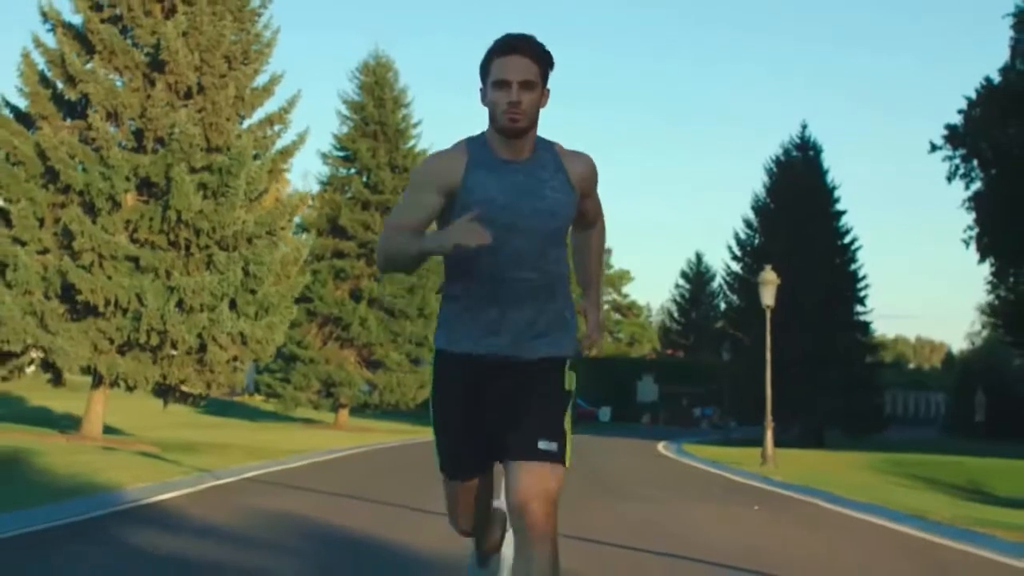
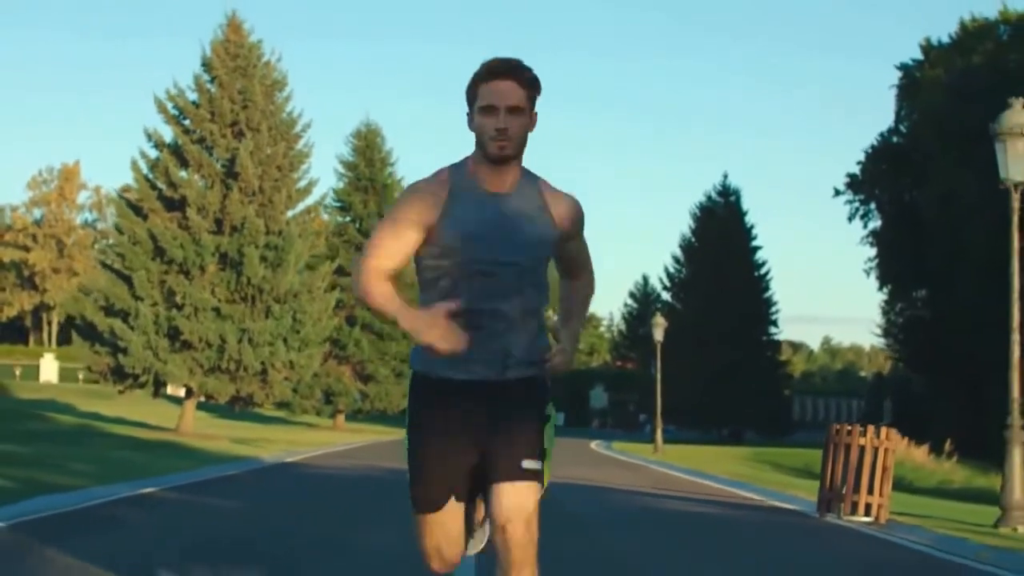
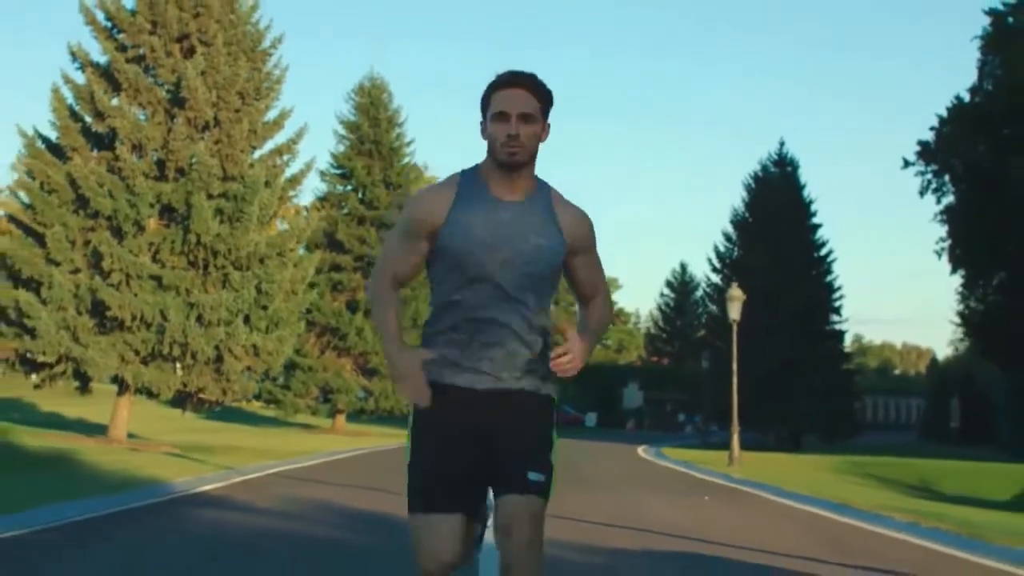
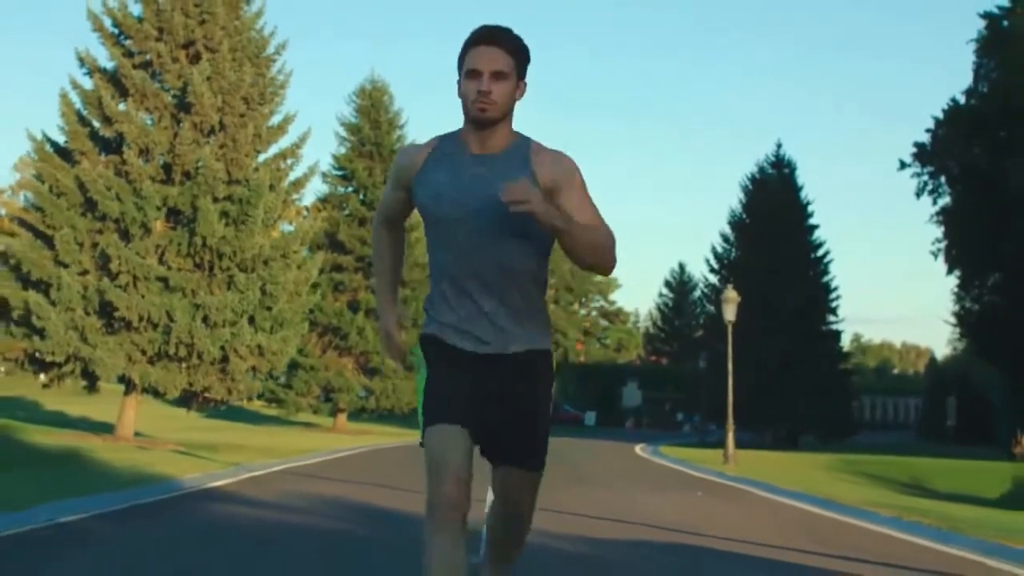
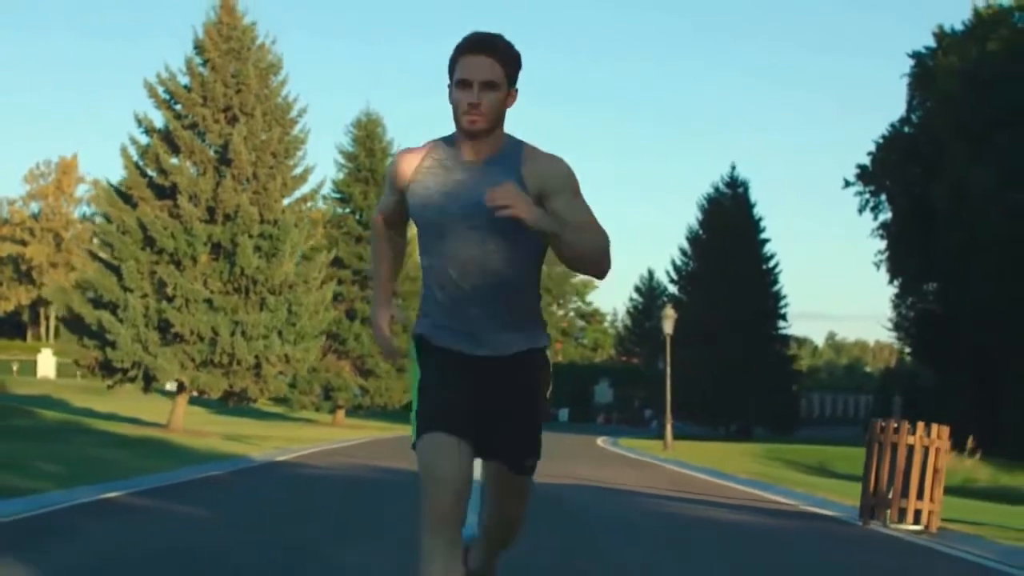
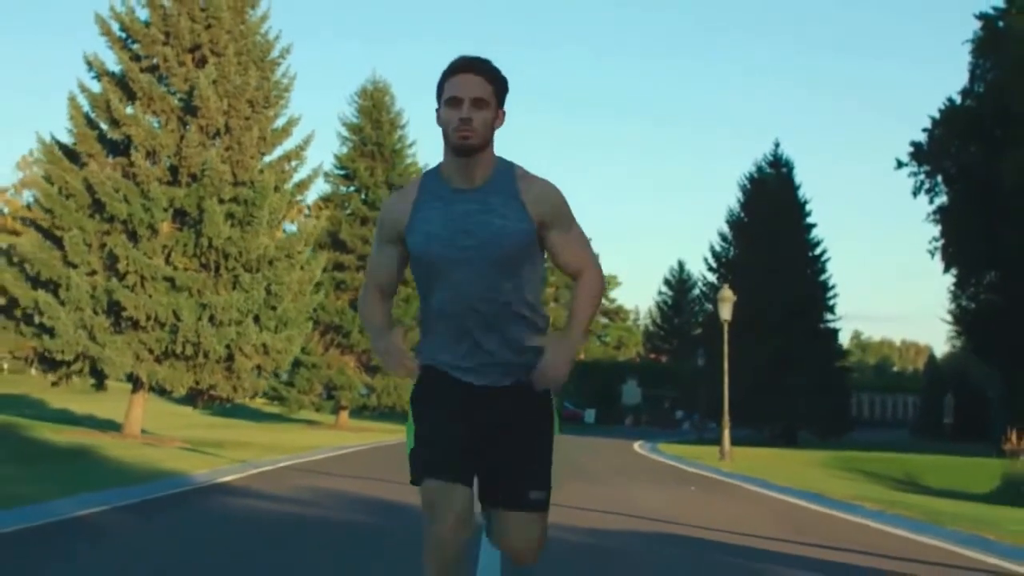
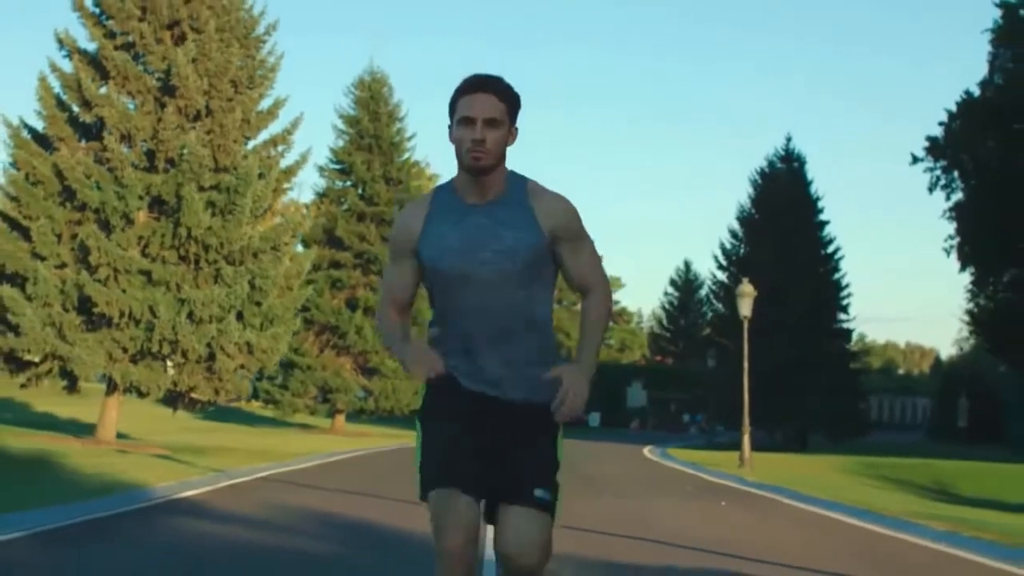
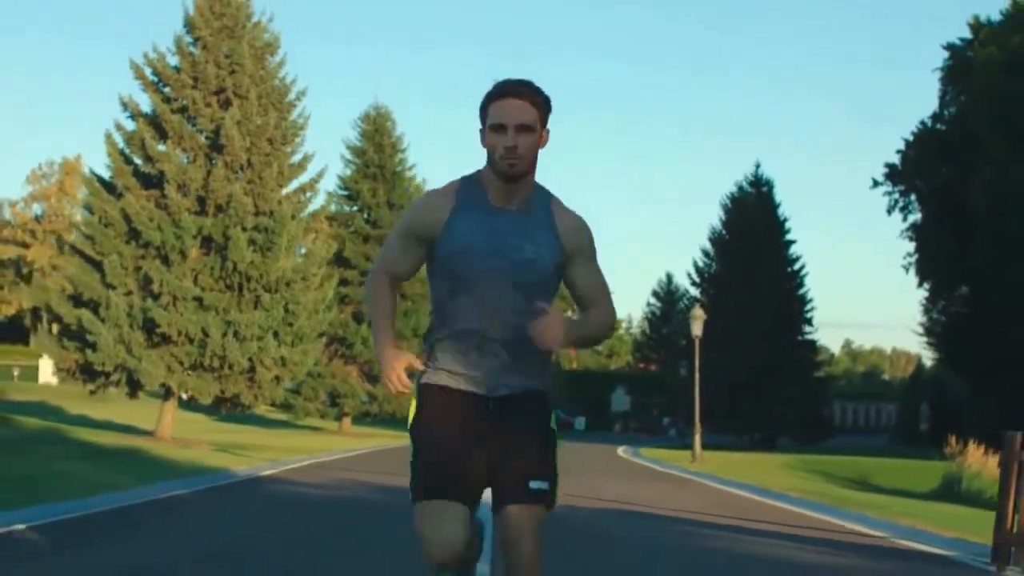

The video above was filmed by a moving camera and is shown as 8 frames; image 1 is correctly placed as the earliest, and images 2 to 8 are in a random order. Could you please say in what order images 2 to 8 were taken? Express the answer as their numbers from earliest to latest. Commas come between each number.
7, 3, 4, 6, 8, 5, 2
